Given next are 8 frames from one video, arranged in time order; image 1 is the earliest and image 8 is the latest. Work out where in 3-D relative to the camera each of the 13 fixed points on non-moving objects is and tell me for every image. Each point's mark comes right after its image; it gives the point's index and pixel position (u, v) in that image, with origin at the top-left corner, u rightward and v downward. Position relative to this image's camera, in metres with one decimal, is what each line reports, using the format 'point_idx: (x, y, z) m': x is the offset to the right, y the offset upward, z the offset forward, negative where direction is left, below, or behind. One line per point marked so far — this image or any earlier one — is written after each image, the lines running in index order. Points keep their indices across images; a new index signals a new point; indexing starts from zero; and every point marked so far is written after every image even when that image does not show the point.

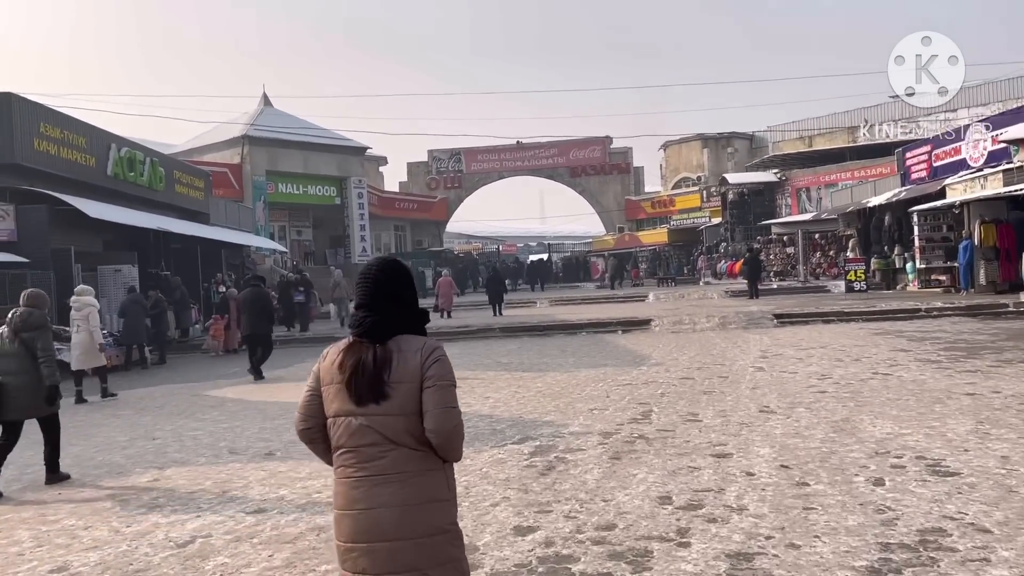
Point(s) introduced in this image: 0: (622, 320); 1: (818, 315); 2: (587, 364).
0: (+2.4, -0.7, +18.1) m
1: (+6.5, -0.6, +17.4) m
2: (+1.1, -1.1, +11.7) m
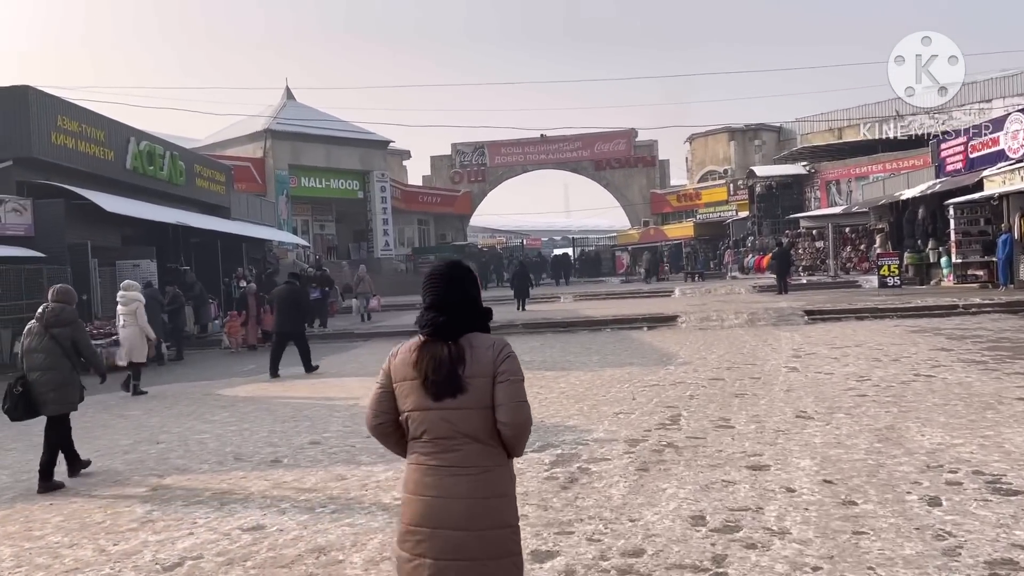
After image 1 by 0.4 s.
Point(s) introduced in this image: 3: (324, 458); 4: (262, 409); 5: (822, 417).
0: (+2.9, -0.6, +17.6) m
1: (+7.0, -0.5, +16.8) m
2: (+1.4, -1.0, +11.3) m
3: (-1.4, -1.3, +6.1) m
4: (-2.7, -1.3, +8.6) m
5: (+2.6, -1.1, +6.8) m
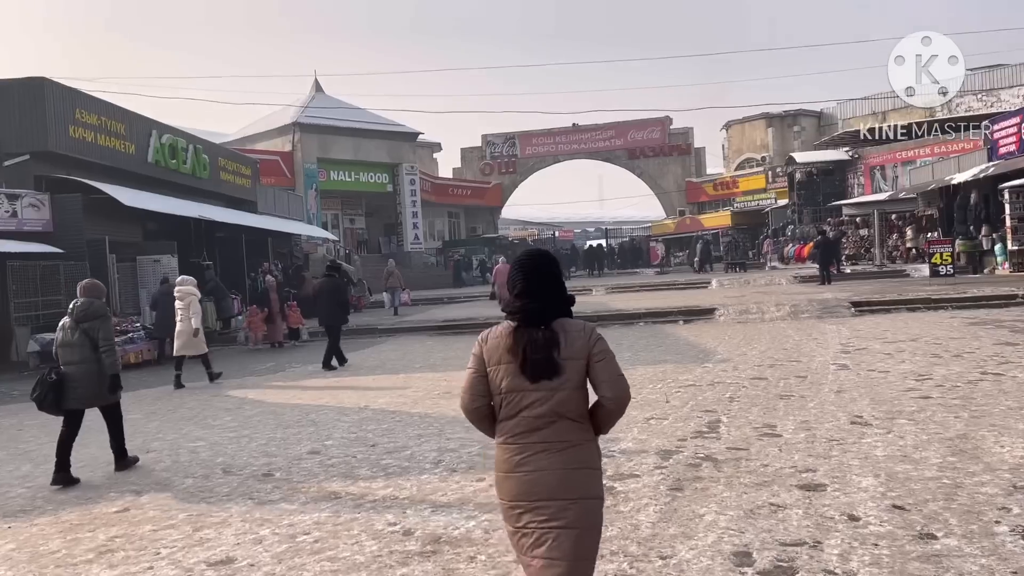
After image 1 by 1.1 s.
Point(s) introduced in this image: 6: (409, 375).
0: (+3.5, -0.4, +16.8) m
1: (+7.6, -0.3, +15.8) m
2: (+1.7, -0.9, +10.6) m
3: (-1.3, -1.2, +5.5) m
4: (-2.4, -1.2, +8.1) m
5: (+2.7, -1.0, +6.1) m
6: (-1.4, -1.1, +10.6) m
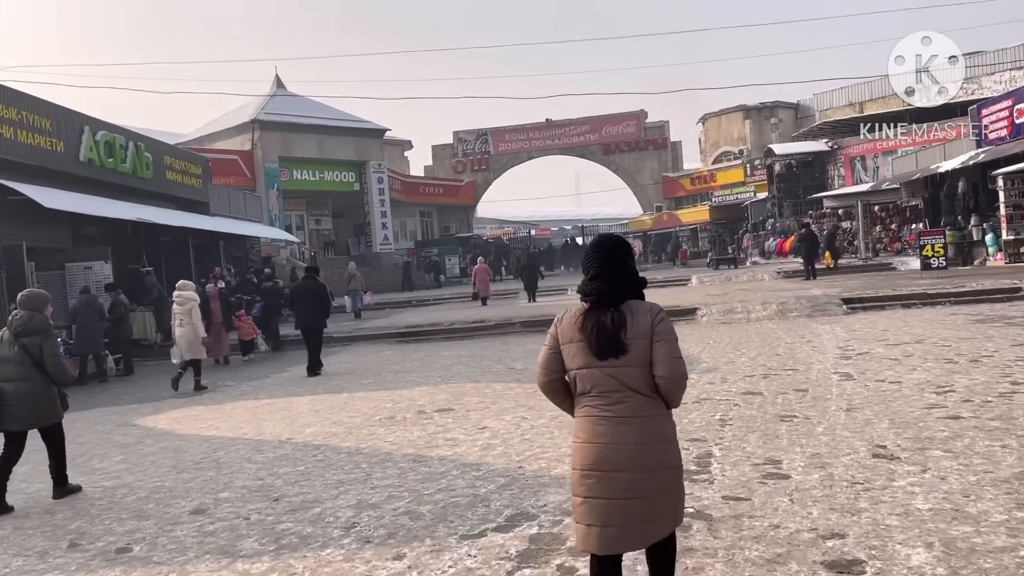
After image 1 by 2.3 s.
0: (+2.9, -0.4, +15.6) m
1: (+6.9, -0.2, +14.7) m
2: (+1.2, -1.0, +9.3) m
3: (-1.6, -1.3, +4.2) m
4: (-2.8, -1.3, +6.8) m
5: (+2.4, -1.0, +4.8) m
6: (-1.8, -1.2, +9.3) m
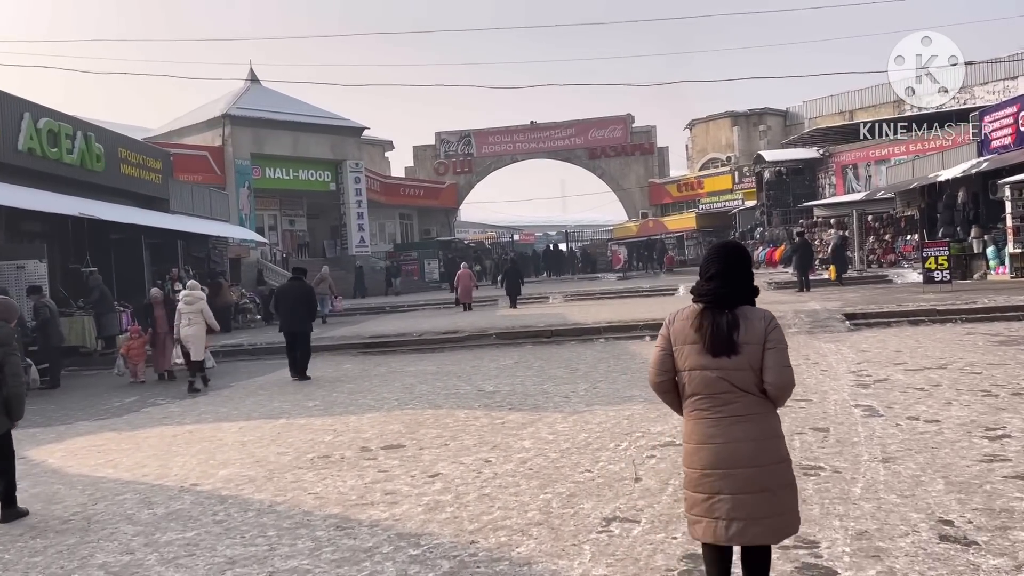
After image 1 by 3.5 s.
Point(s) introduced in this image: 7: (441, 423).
0: (+2.4, -0.6, +14.4) m
1: (+6.5, -0.4, +13.6) m
2: (+0.9, -1.1, +8.1) m
3: (-1.9, -1.4, +2.9) m
4: (-3.1, -1.4, +5.4) m
5: (+2.1, -1.1, +3.6) m
6: (-2.2, -1.3, +8.0) m
7: (-0.6, -1.2, +7.2) m
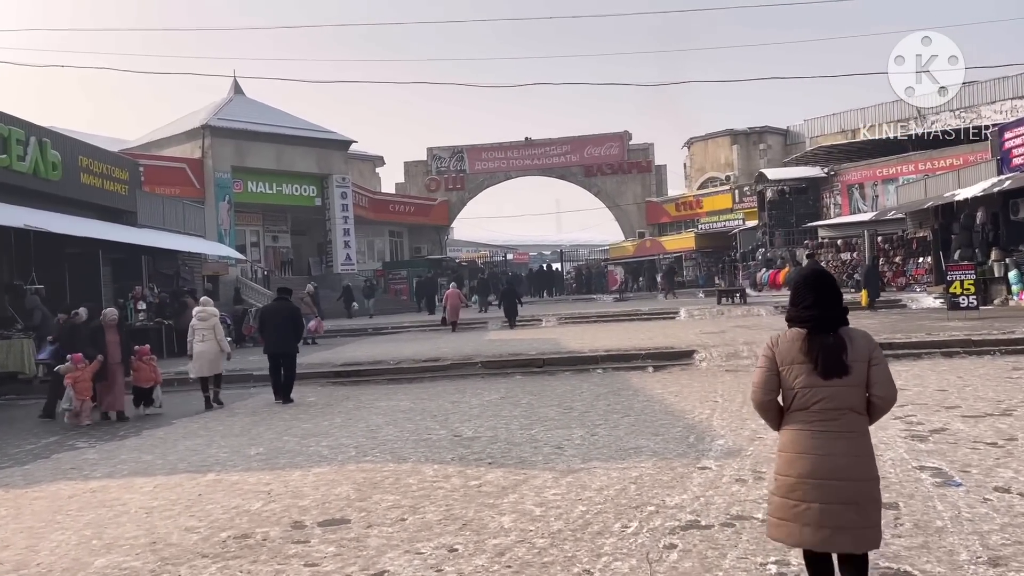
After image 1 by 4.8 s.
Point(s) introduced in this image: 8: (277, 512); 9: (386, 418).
0: (+2.2, -1.0, +13.0) m
1: (+6.3, -0.9, +12.2) m
2: (+0.8, -1.3, +6.7) m
3: (-2.0, -1.5, +1.4) m
4: (-3.3, -1.5, +4.0) m
5: (+2.0, -1.3, +2.2) m
6: (-2.3, -1.5, +6.5) m
7: (-0.8, -1.4, +5.8) m
8: (-1.5, -1.4, +5.3) m
9: (-1.4, -1.4, +9.0) m
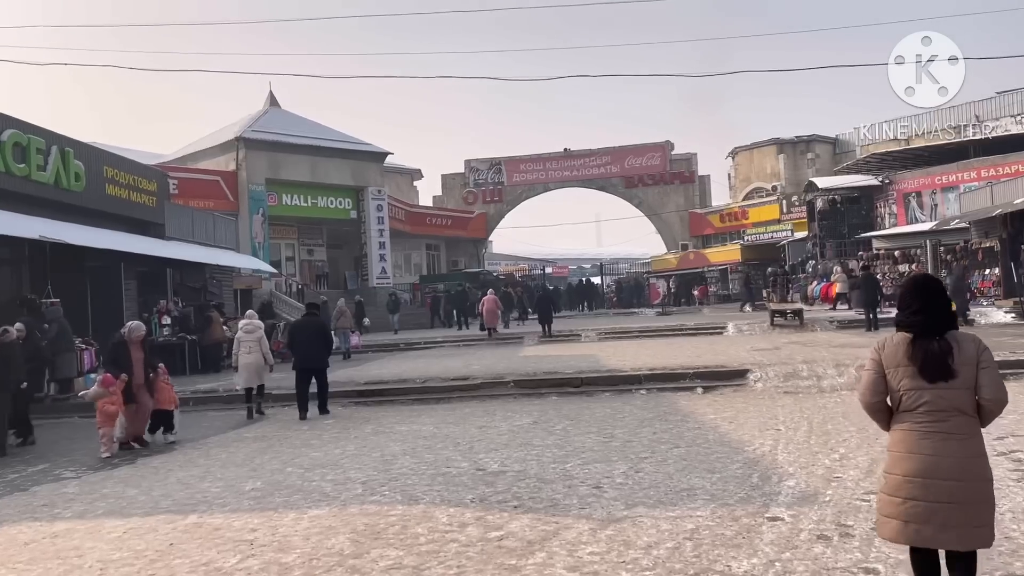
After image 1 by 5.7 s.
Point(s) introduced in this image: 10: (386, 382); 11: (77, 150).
0: (+2.8, -1.2, +11.9) m
1: (+6.8, -1.0, +10.9) m
2: (+1.0, -1.4, +5.6) m
3: (-2.0, -1.5, +0.5) m
4: (-3.2, -1.6, +3.1) m
5: (+2.0, -1.3, +1.1) m
6: (-2.1, -1.6, +5.7) m
7: (-0.6, -1.5, +4.8) m
8: (-1.4, -1.5, +4.3) m
9: (-1.1, -1.6, +8.1) m
10: (-2.0, -1.5, +12.7) m
11: (-8.9, +2.8, +16.8) m
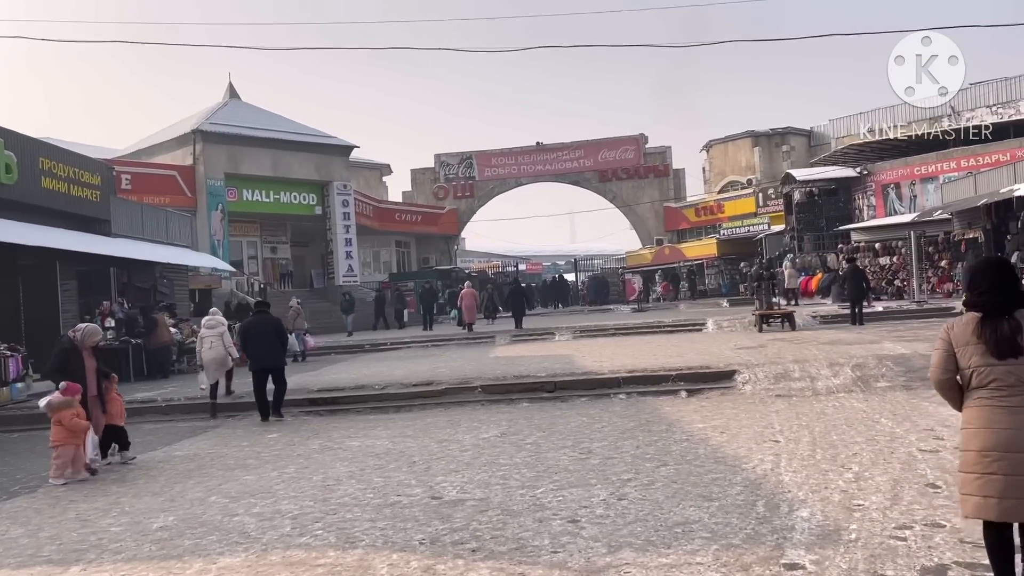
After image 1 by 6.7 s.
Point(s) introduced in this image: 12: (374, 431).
0: (+2.3, -1.1, +11.0) m
1: (+6.4, -0.9, +10.1) m
2: (+0.7, -1.4, +4.7) m
3: (-2.1, -1.5, -0.5) m
4: (-3.3, -1.6, +2.0) m
5: (+1.9, -1.2, +0.2) m
6: (-2.4, -1.6, +4.6) m
7: (-0.8, -1.5, +3.8) m
8: (-1.6, -1.5, +3.3) m
9: (-1.4, -1.5, +7.1) m
10: (-2.4, -1.4, +11.7) m
11: (-9.6, +2.8, +15.5) m
12: (-1.5, -1.6, +9.0) m
